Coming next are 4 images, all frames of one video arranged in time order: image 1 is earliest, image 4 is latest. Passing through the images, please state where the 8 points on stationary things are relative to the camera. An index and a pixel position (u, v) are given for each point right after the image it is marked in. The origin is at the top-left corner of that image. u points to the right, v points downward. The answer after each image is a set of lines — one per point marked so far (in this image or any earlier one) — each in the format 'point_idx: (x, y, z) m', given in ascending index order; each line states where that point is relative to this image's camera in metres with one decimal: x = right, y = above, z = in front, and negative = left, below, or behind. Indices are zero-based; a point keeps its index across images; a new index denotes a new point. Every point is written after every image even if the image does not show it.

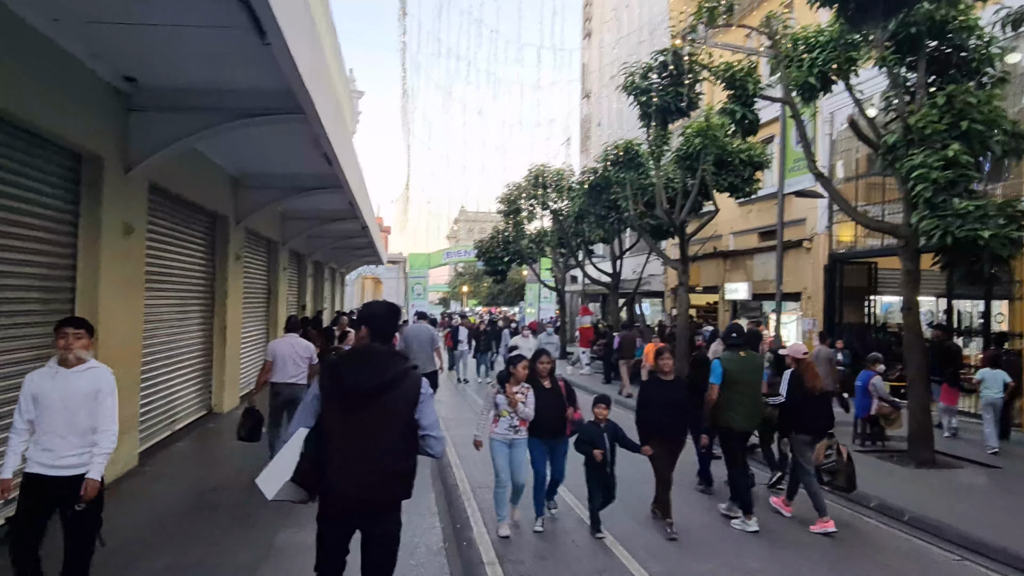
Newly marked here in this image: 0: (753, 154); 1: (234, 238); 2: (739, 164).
0: (+5.5, +3.1, +17.8) m
1: (-4.4, +1.0, +12.9) m
2: (+5.1, +2.8, +17.7) m
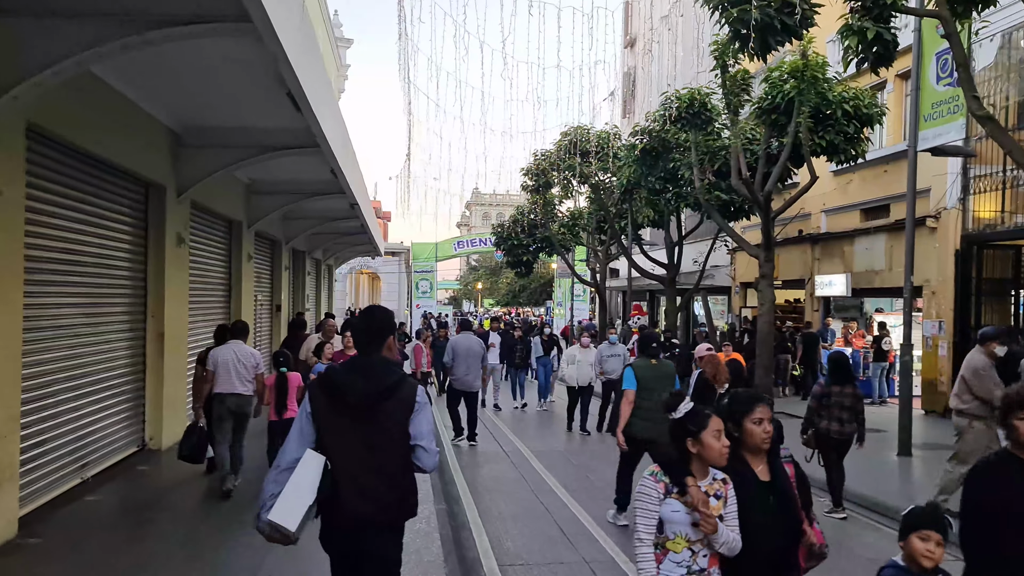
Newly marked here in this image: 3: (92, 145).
0: (+6.0, +3.2, +13.5) m
1: (-3.9, +1.0, +8.8) m
2: (+5.7, +2.9, +13.4) m
3: (-3.8, +1.3, +6.8) m
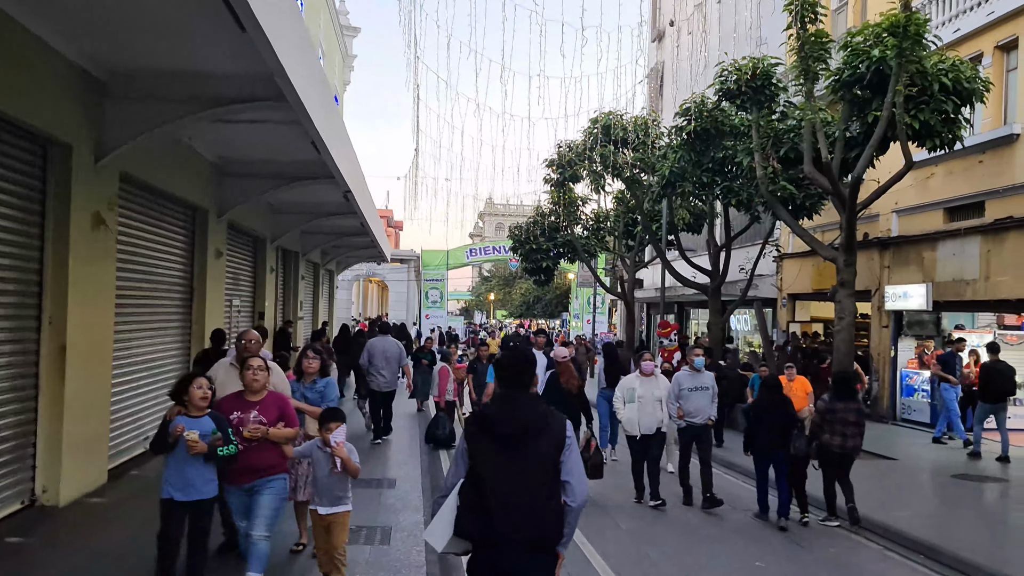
0: (+6.4, +3.0, +11.1) m
1: (-3.6, +1.0, +6.5) m
2: (+6.0, +2.8, +11.0) m
3: (-3.5, +1.3, +4.6) m
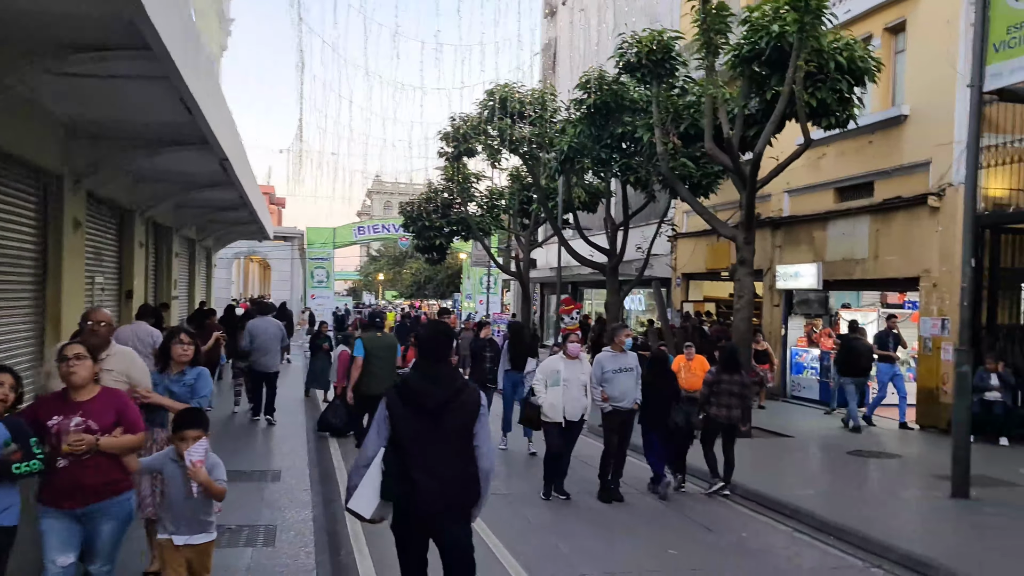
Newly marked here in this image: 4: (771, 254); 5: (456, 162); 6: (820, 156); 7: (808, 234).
0: (+4.9, +3.3, +11.1) m
1: (-4.4, +1.2, +5.2) m
2: (+4.6, +3.1, +10.9) m
3: (-4.0, +1.4, +3.3) m
4: (+5.2, +0.7, +15.7) m
5: (-1.4, +3.2, +19.6) m
6: (+5.7, +2.4, +14.4) m
7: (+5.6, +1.0, +14.6) m
